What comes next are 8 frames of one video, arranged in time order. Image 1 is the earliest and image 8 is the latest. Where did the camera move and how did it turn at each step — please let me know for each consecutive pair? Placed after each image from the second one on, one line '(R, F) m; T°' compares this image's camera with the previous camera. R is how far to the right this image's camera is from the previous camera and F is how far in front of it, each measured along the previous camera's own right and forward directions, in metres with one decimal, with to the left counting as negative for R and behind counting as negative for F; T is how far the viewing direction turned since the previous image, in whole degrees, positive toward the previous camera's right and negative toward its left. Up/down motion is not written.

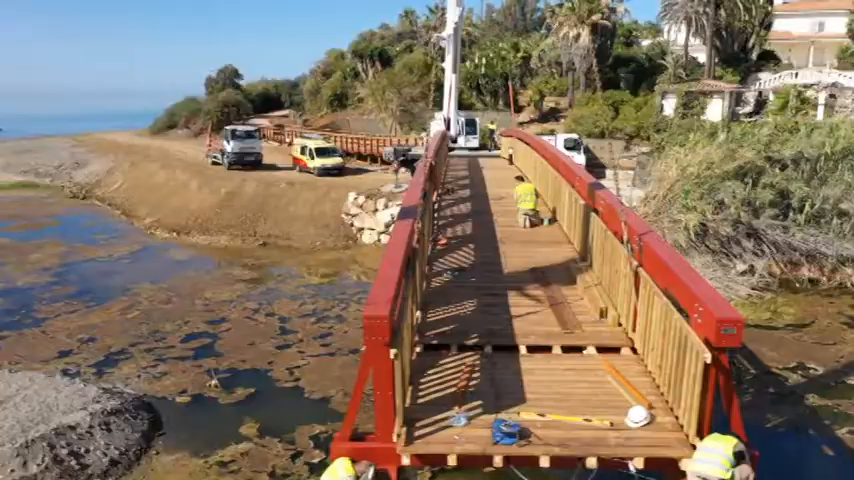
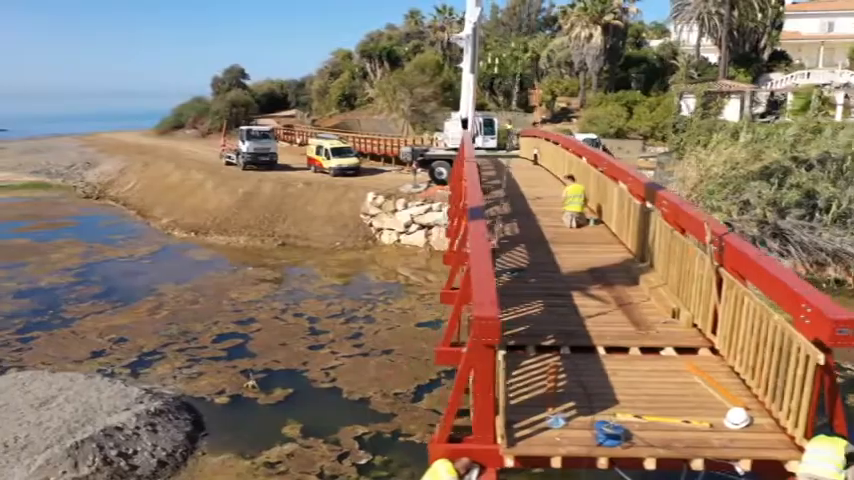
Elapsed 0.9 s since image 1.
(-0.7, 0.0) m; 0°
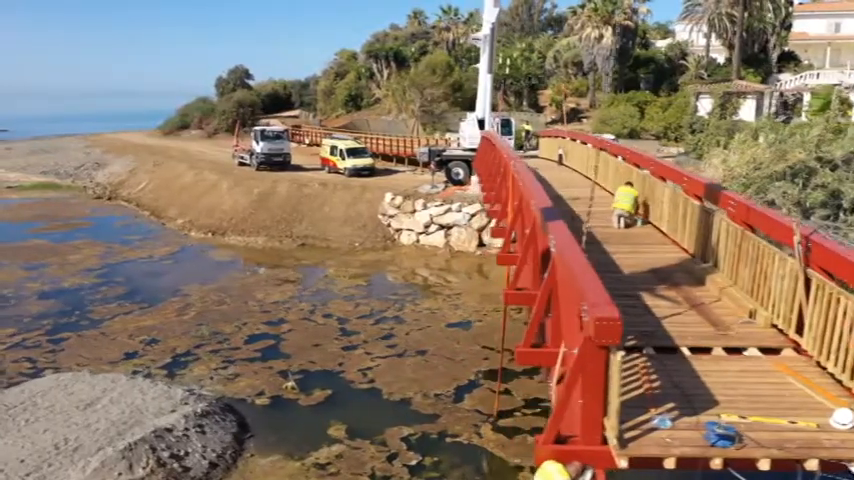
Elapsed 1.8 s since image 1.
(-0.8, 0.0) m; 0°
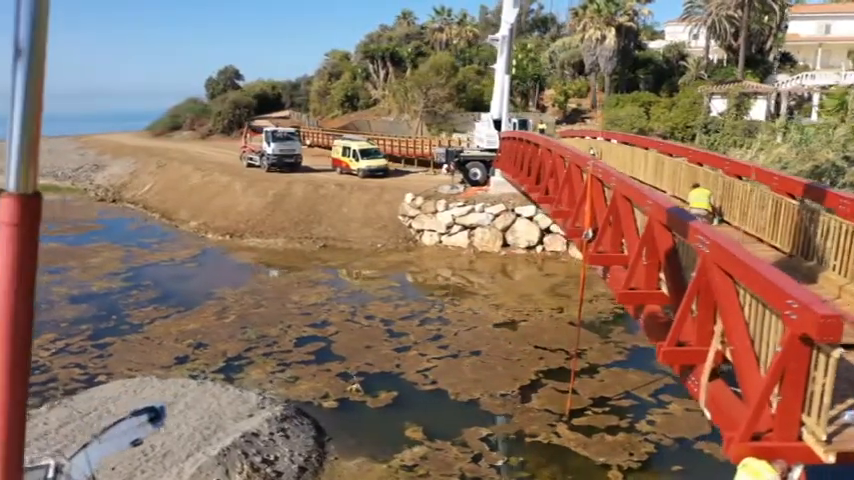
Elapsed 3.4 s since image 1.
(-1.6, 0.0) m; +2°
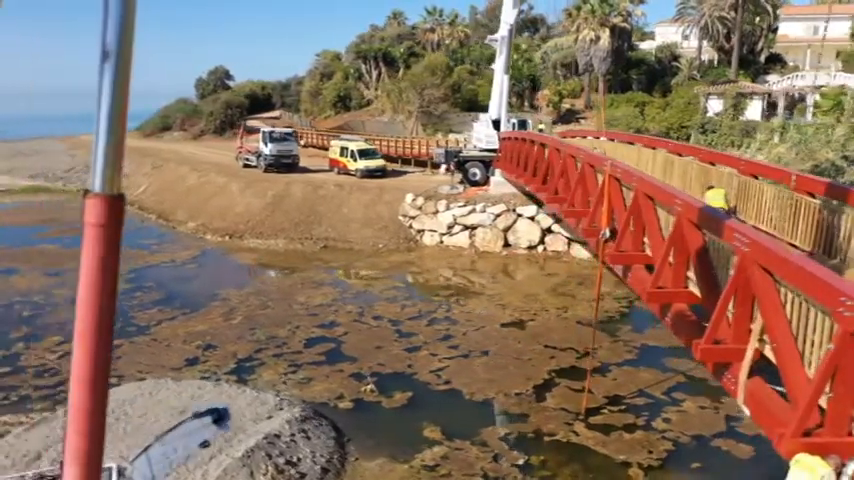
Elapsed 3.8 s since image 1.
(-0.5, 0.0) m; +1°
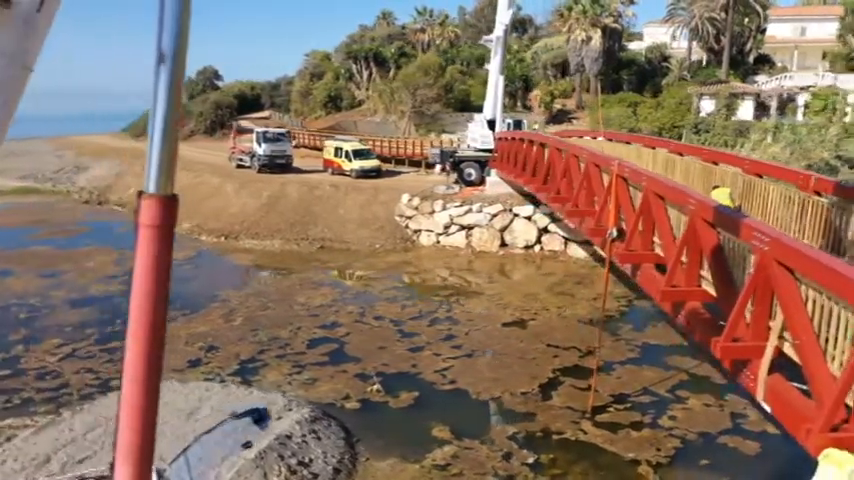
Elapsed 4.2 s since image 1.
(-0.3, 0.0) m; +1°
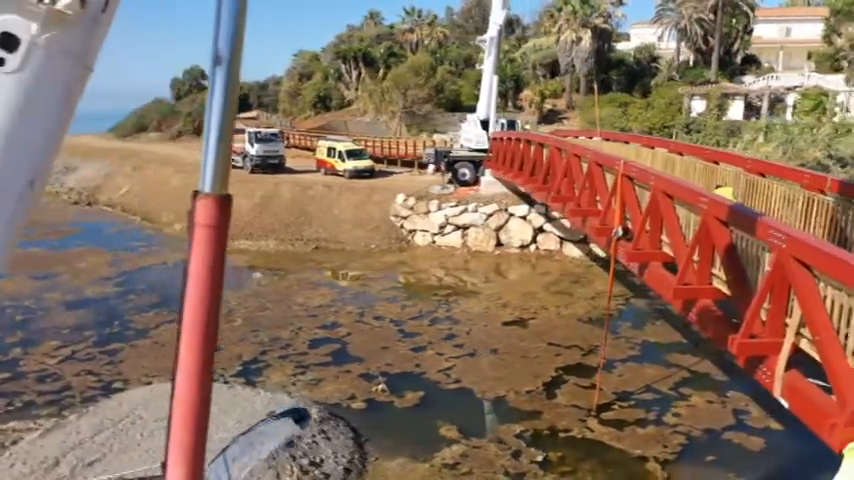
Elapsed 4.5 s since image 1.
(-0.4, 0.0) m; +1°
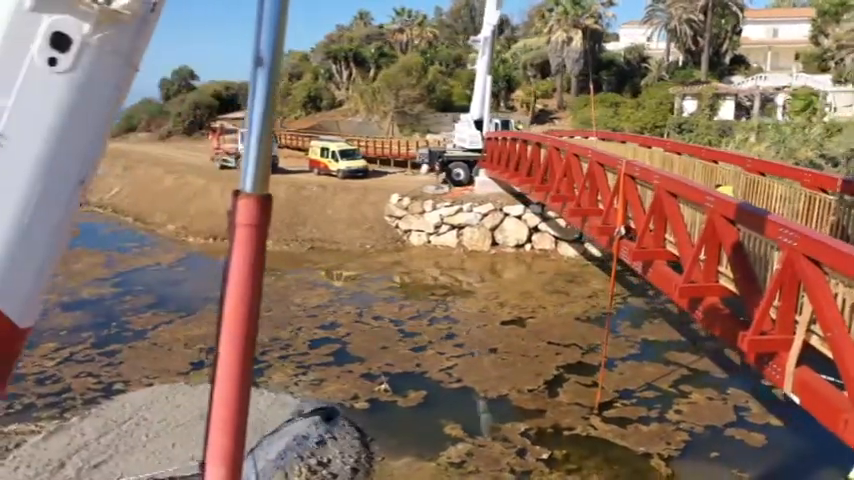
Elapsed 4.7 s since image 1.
(-0.3, 0.0) m; +1°
